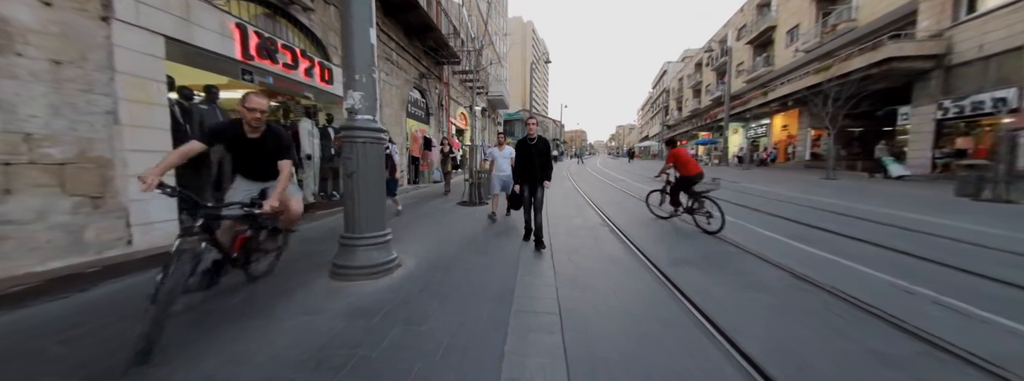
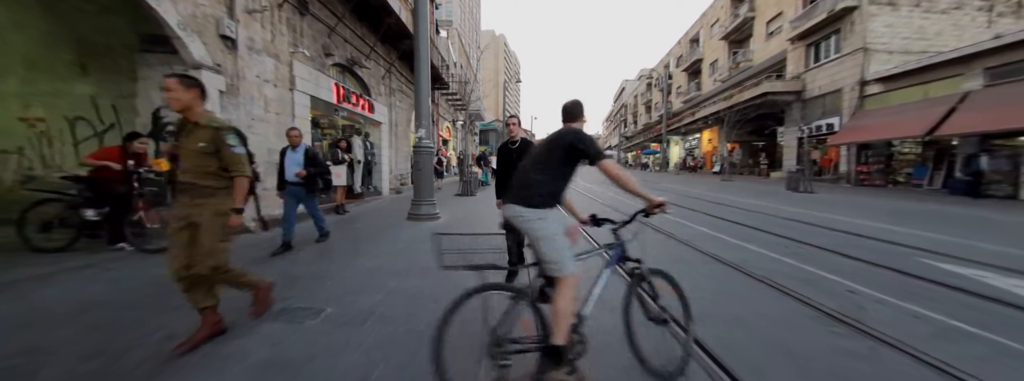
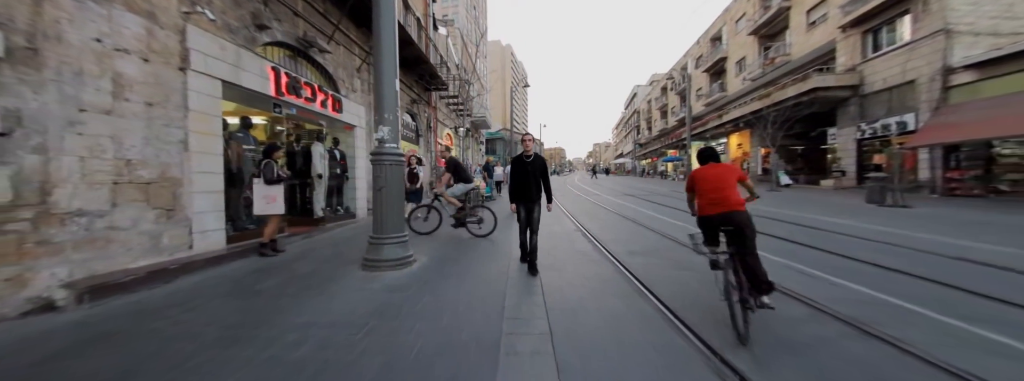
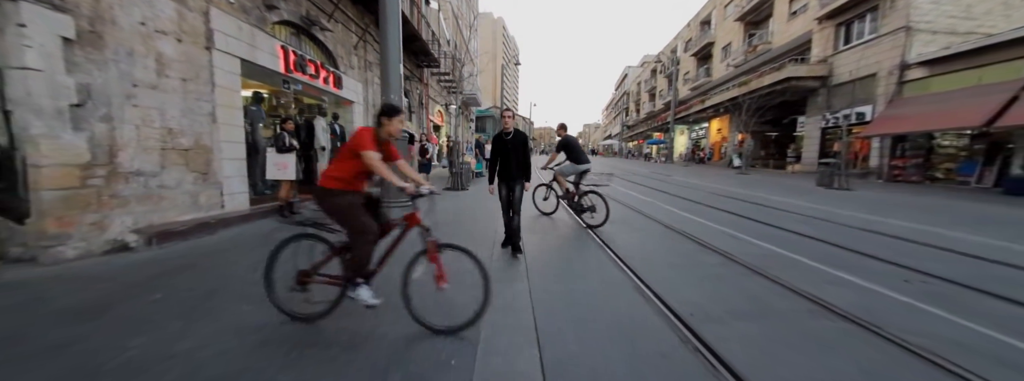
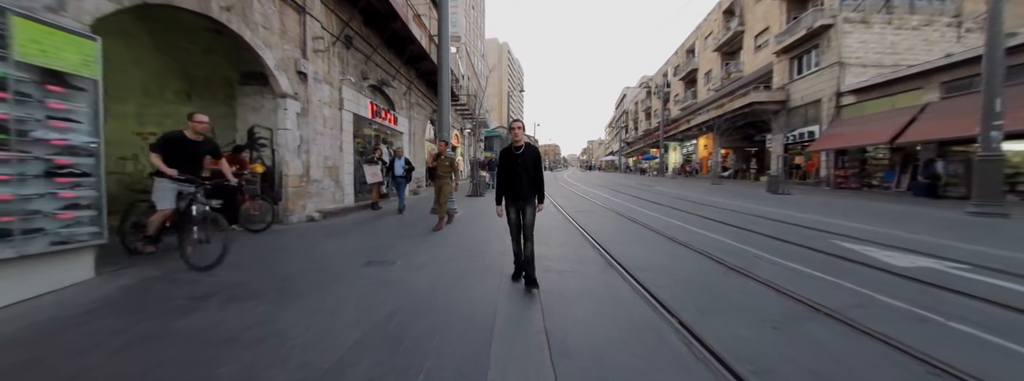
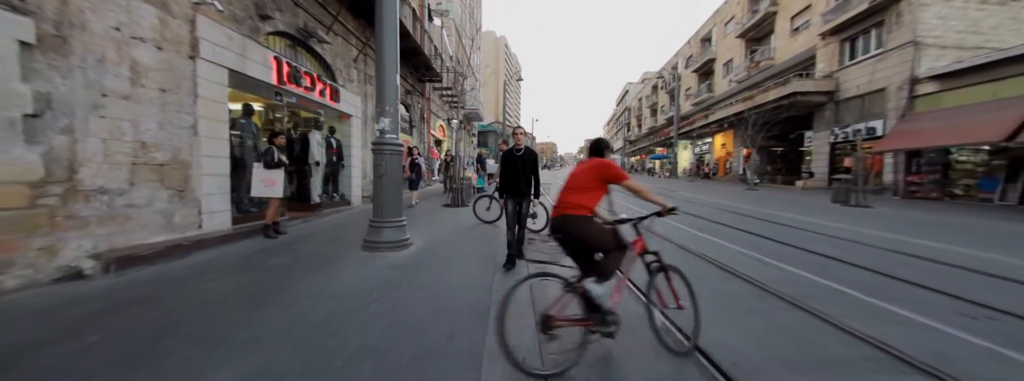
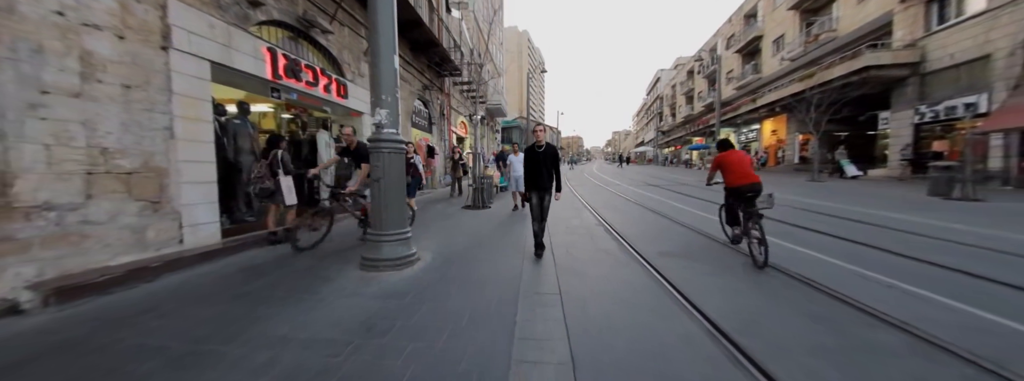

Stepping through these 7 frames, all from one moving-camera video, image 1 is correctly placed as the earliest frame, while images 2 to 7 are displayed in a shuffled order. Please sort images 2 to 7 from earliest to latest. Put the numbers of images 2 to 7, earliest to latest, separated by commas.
7, 3, 6, 4, 2, 5
